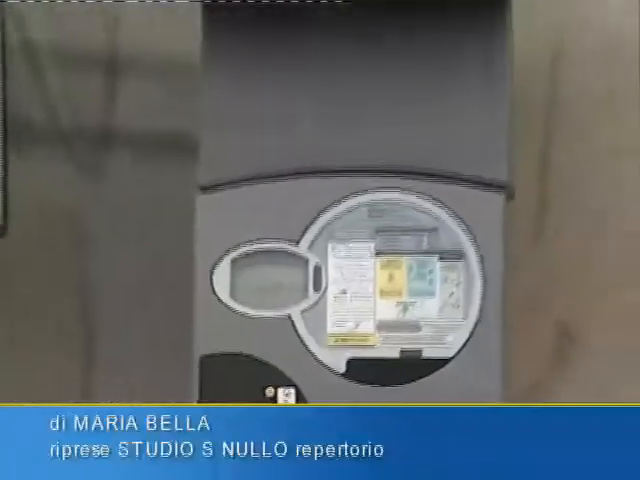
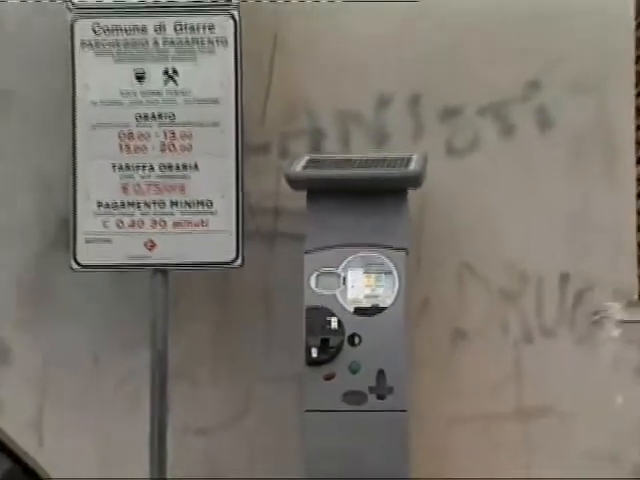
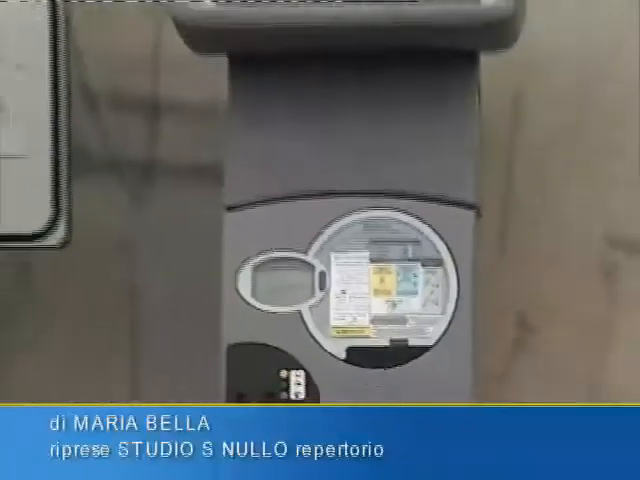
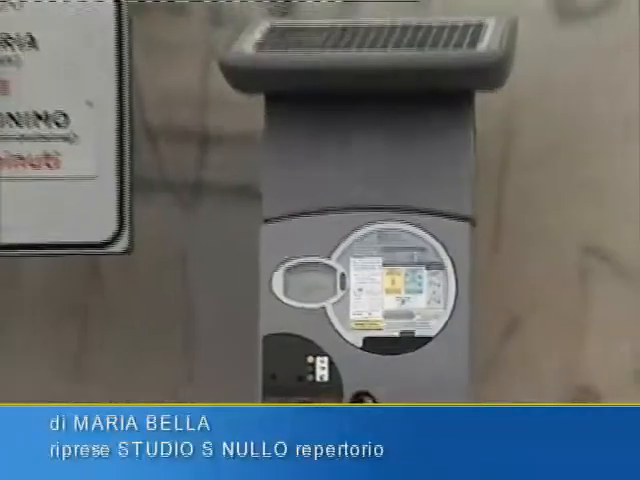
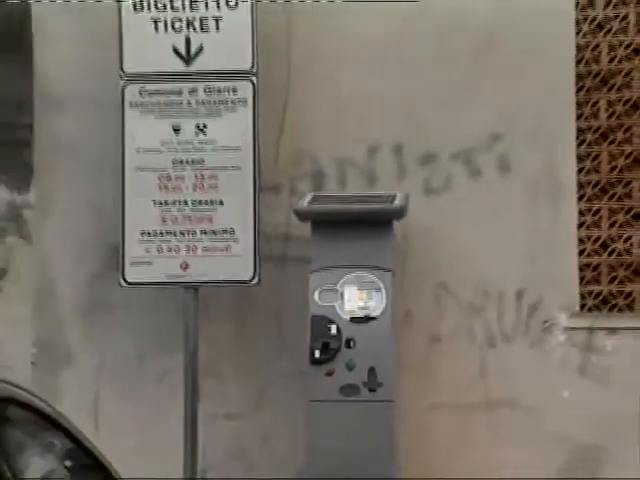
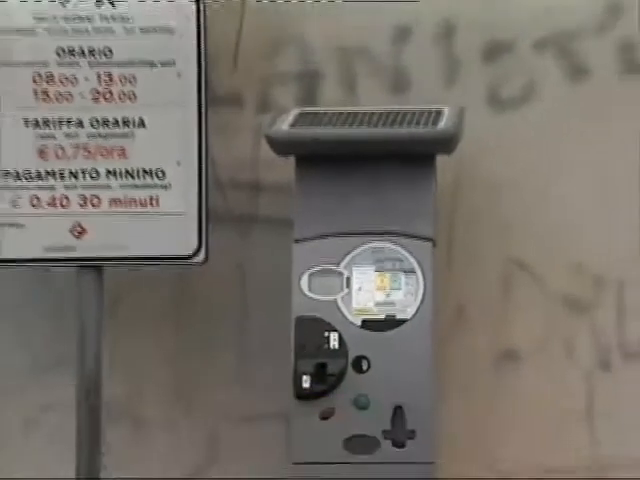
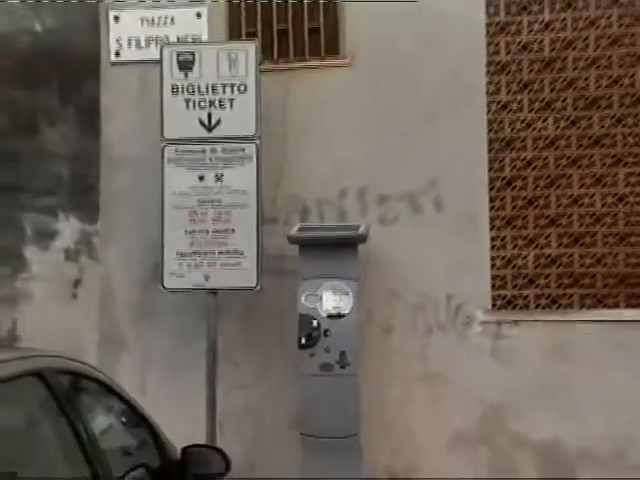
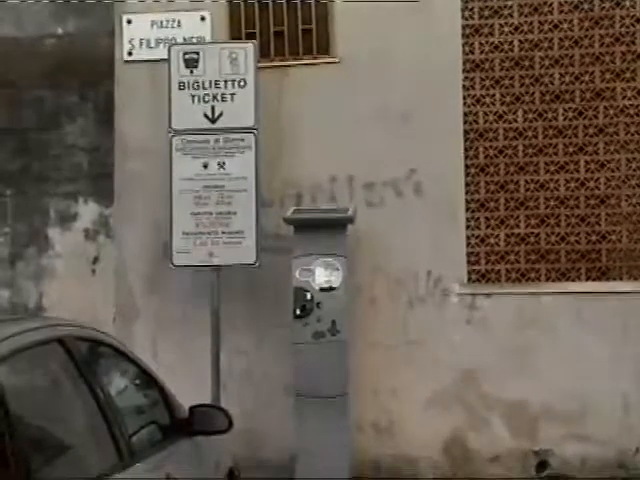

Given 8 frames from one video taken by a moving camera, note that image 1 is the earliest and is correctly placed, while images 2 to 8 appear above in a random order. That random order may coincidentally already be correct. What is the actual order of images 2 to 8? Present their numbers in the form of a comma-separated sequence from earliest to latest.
3, 4, 6, 2, 5, 7, 8
